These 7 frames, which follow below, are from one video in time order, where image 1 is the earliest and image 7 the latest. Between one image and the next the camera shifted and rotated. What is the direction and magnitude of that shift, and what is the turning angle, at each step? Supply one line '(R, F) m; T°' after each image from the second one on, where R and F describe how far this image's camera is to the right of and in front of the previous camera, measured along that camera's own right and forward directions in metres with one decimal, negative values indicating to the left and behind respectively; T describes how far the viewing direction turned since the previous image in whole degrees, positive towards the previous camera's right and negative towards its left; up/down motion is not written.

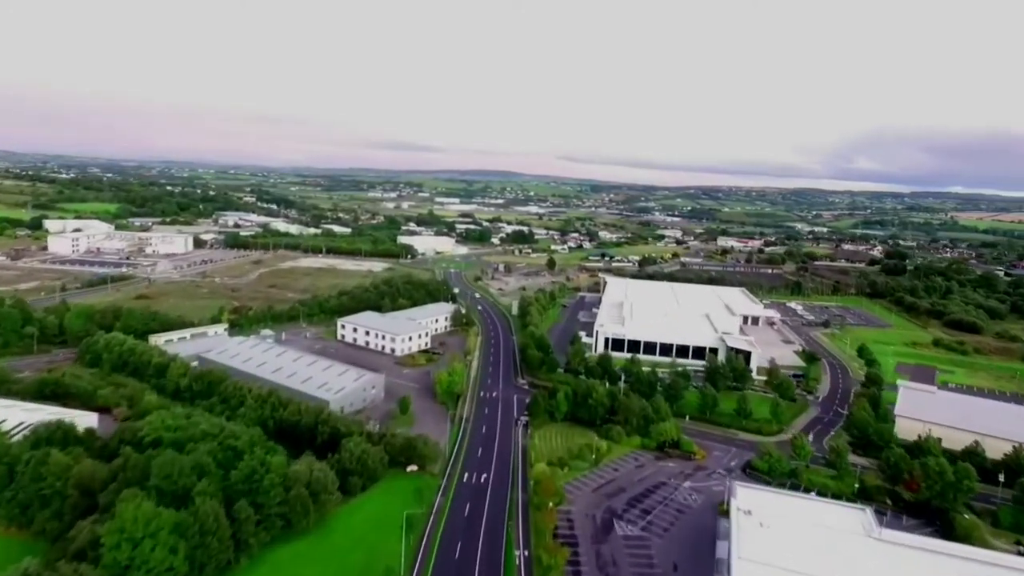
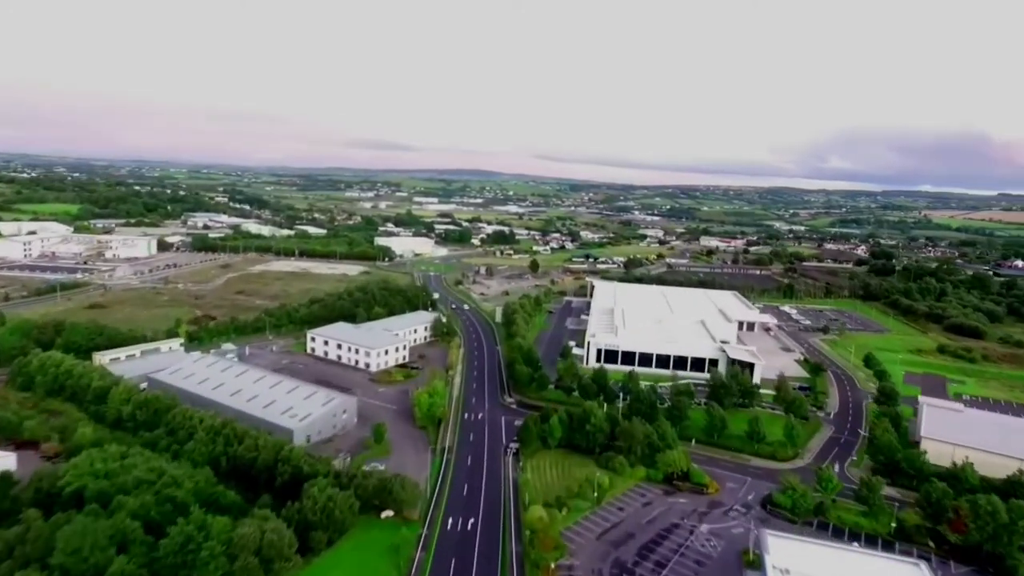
(-0.4, +3.7) m; +2°
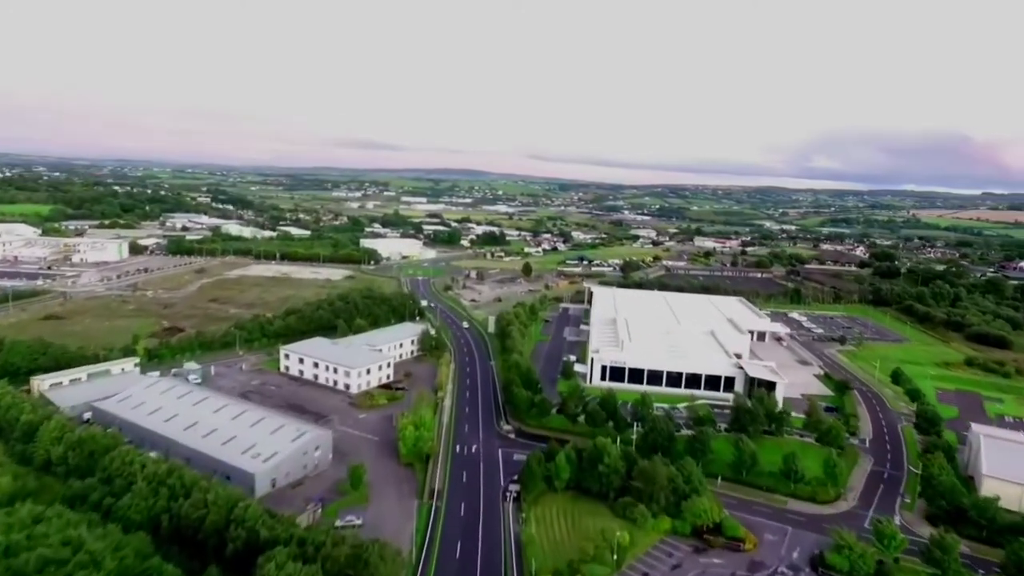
(-0.5, +4.4) m; +1°
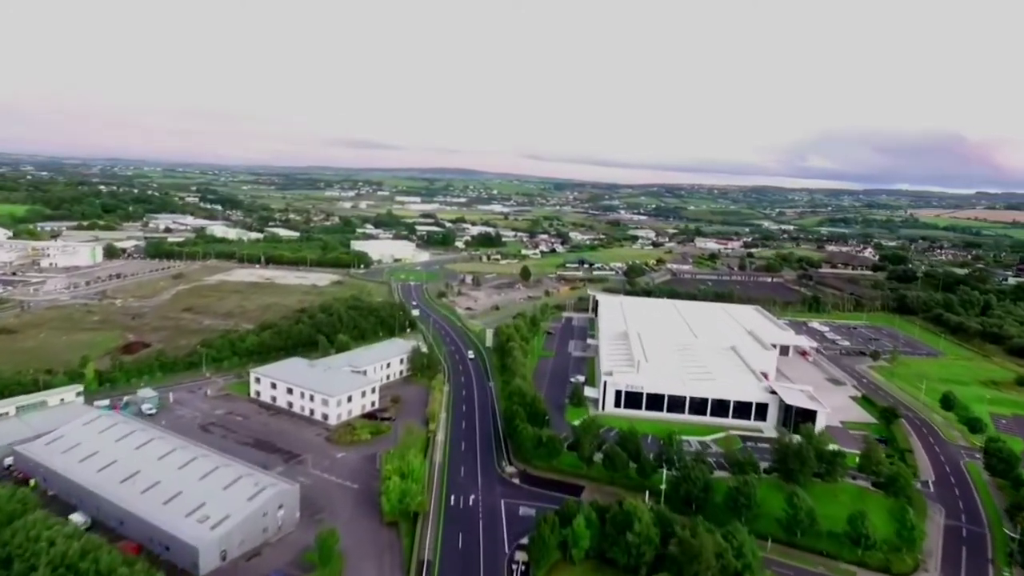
(-0.4, +5.0) m; 0°
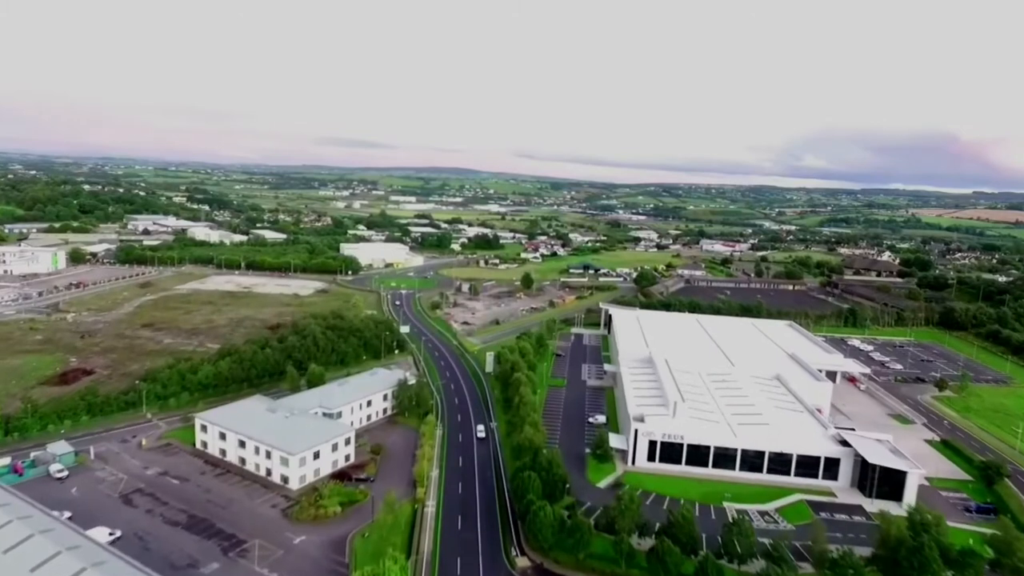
(-0.6, +7.2) m; 0°
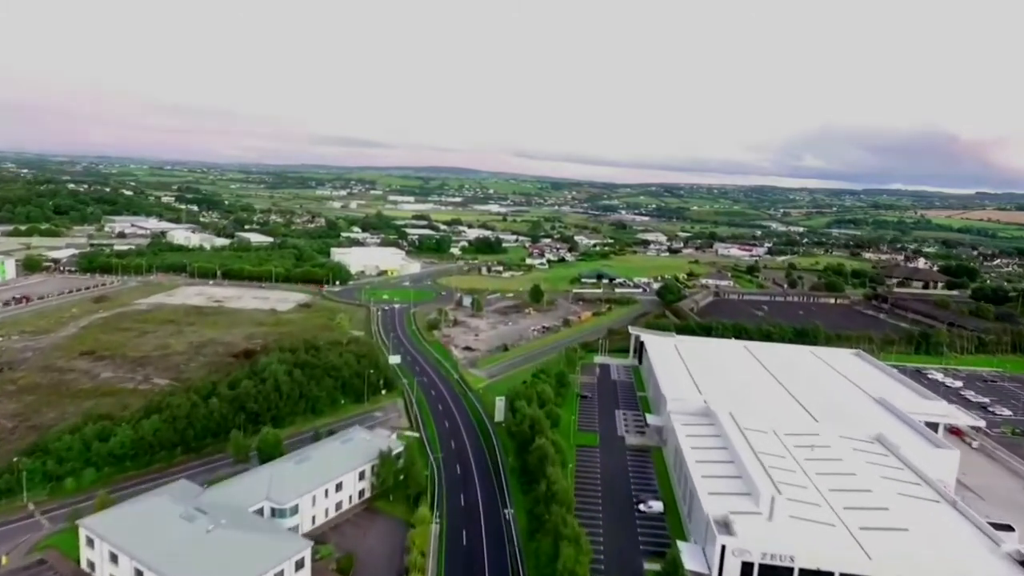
(-1.0, +9.4) m; 0°
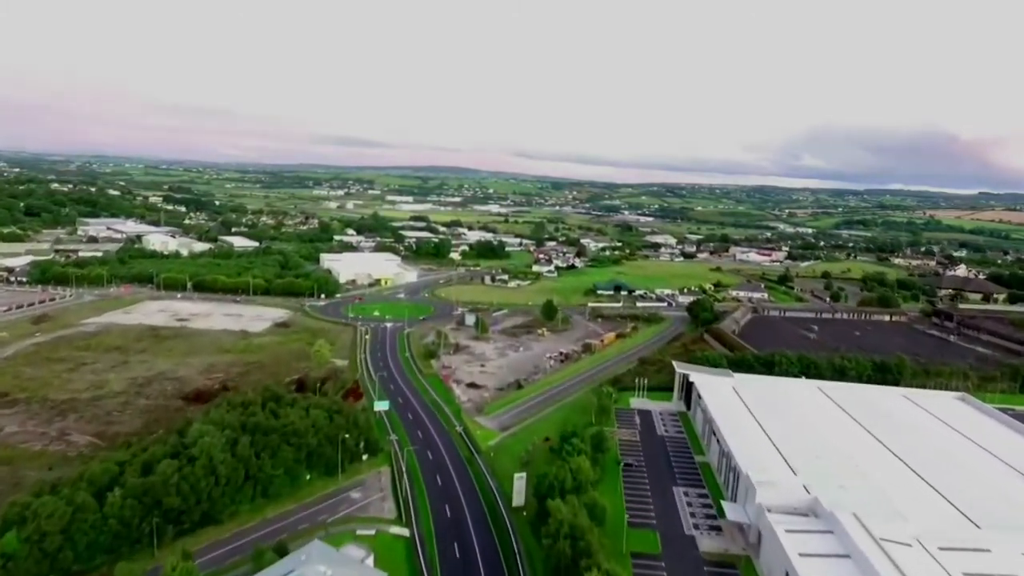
(-1.1, +9.5) m; 0°
